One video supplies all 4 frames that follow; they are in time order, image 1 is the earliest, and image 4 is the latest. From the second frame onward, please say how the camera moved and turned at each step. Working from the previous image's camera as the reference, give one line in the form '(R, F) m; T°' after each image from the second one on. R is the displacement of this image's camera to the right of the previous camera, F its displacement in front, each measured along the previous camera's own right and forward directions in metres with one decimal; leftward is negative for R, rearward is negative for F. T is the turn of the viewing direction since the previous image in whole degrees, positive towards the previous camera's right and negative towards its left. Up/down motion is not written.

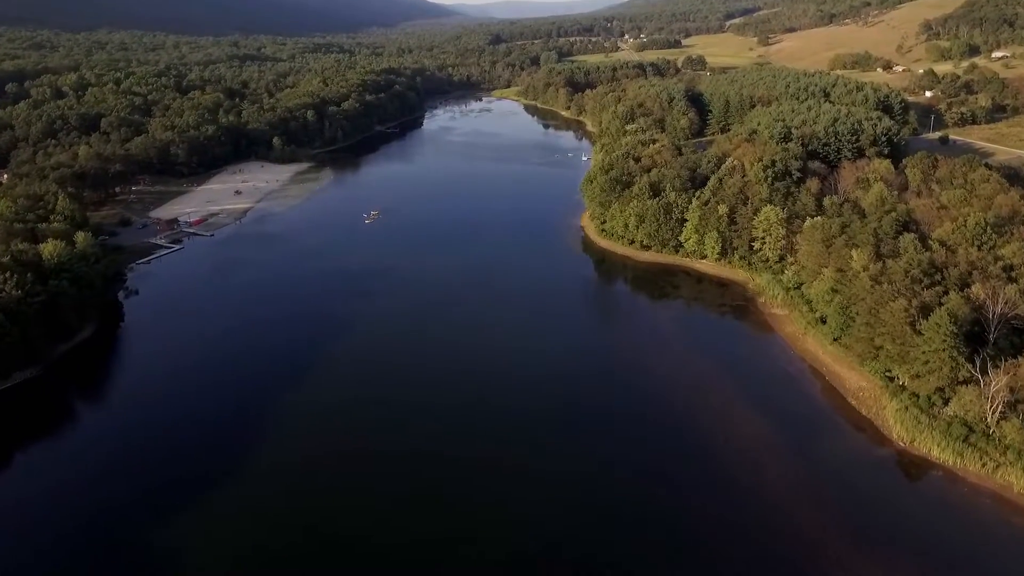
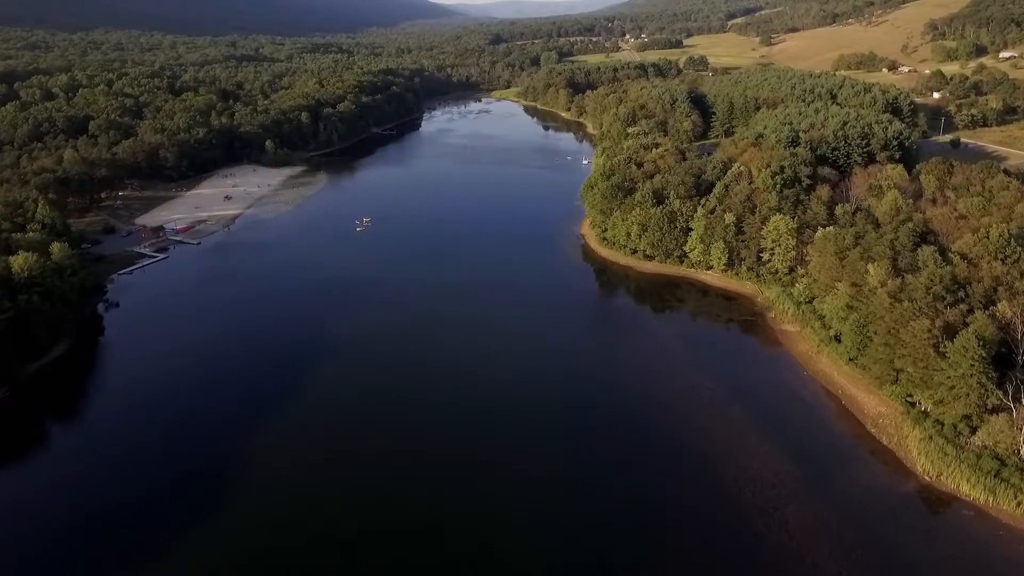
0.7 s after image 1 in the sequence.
(+0.2, +1.6) m; 0°
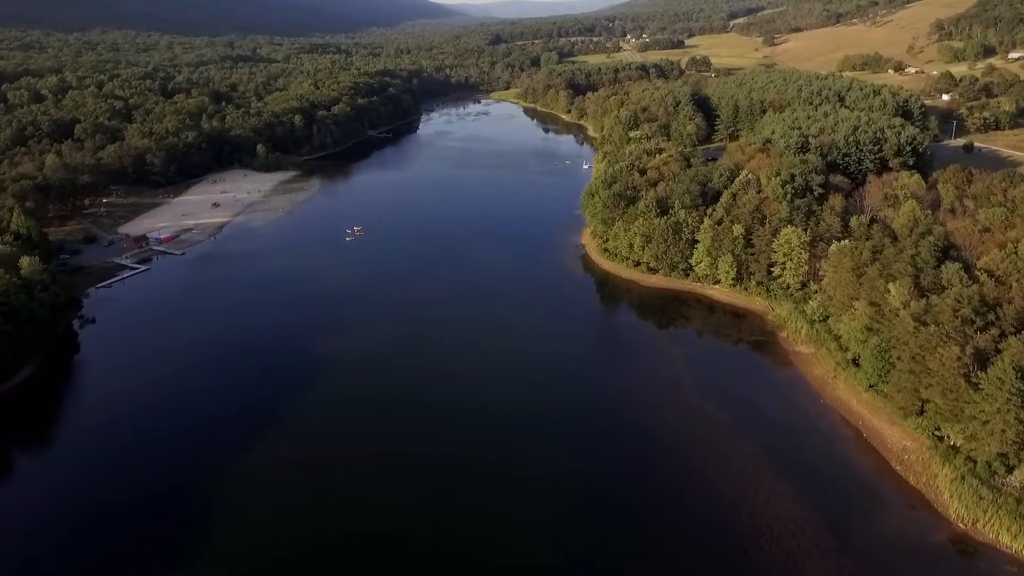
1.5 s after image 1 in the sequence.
(+0.2, +1.8) m; 0°
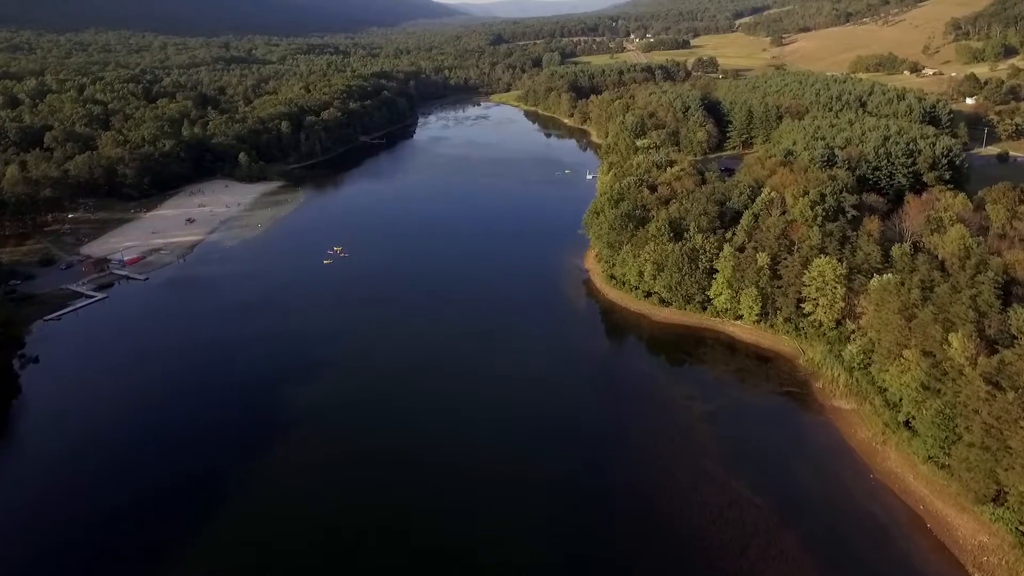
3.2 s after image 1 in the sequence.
(+0.4, +3.8) m; 0°
